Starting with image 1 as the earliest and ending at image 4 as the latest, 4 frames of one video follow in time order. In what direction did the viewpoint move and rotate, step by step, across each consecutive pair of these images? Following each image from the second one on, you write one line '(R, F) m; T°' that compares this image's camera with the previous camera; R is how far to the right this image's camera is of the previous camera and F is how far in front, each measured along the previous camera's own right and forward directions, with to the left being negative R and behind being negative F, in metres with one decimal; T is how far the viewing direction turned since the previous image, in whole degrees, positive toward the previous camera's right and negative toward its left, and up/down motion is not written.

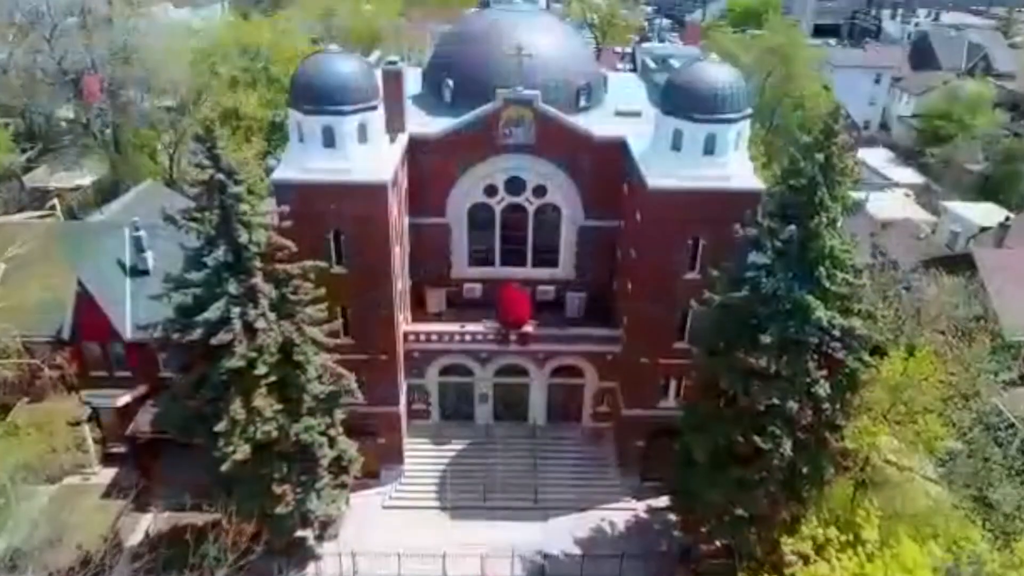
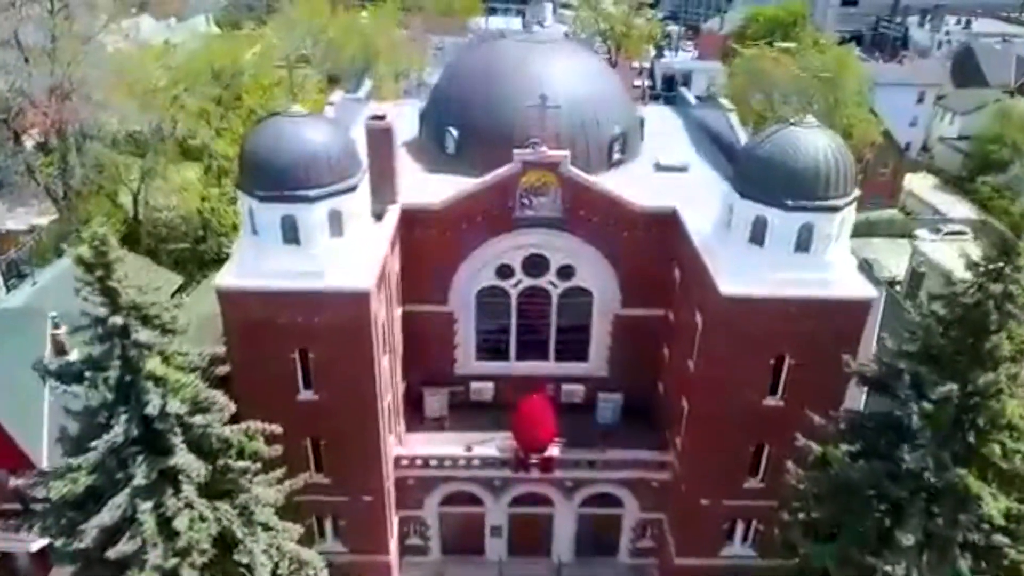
(-0.5, +7.4) m; 0°
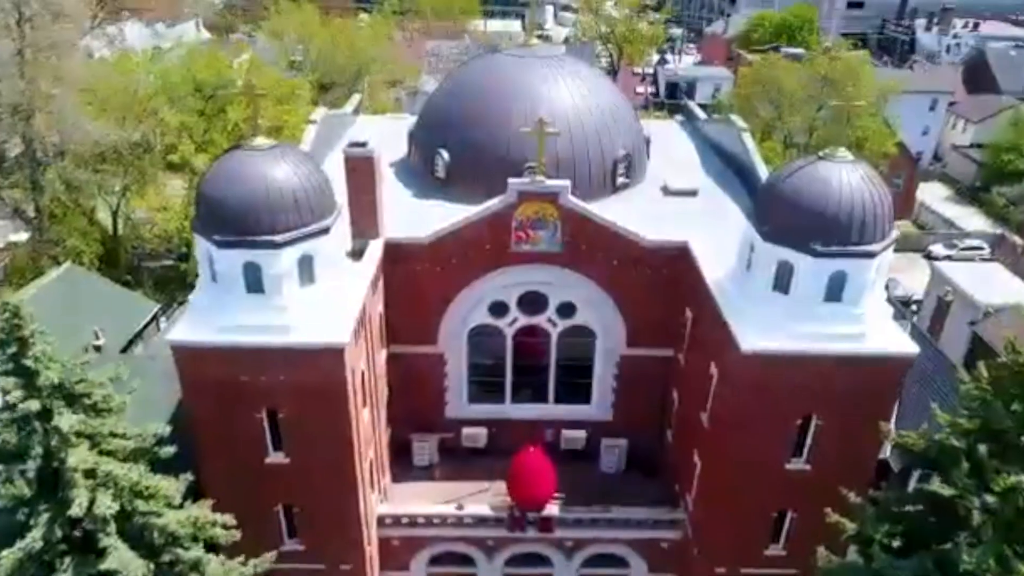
(+0.2, +2.5) m; 0°
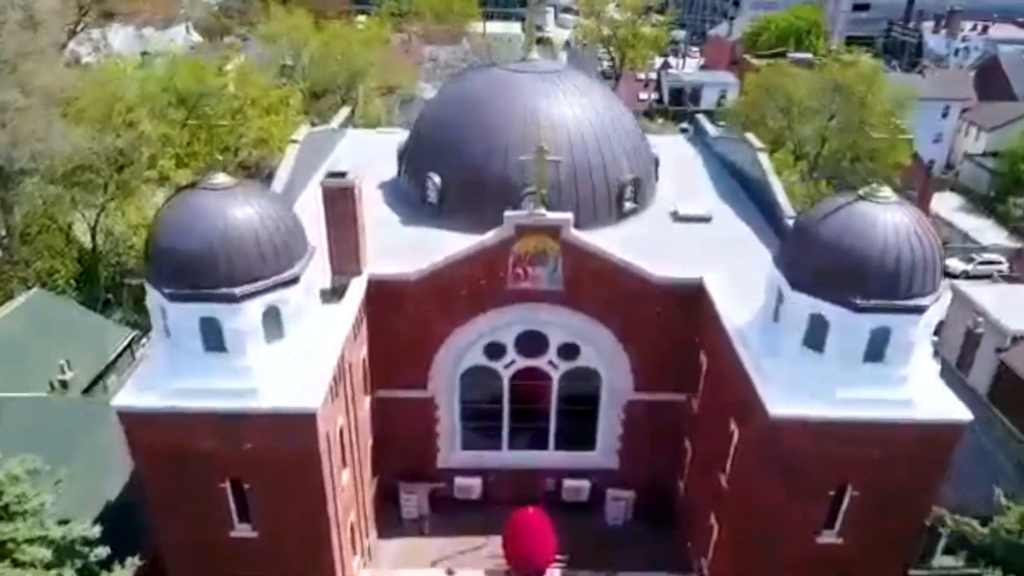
(+0.1, +2.4) m; 0°
